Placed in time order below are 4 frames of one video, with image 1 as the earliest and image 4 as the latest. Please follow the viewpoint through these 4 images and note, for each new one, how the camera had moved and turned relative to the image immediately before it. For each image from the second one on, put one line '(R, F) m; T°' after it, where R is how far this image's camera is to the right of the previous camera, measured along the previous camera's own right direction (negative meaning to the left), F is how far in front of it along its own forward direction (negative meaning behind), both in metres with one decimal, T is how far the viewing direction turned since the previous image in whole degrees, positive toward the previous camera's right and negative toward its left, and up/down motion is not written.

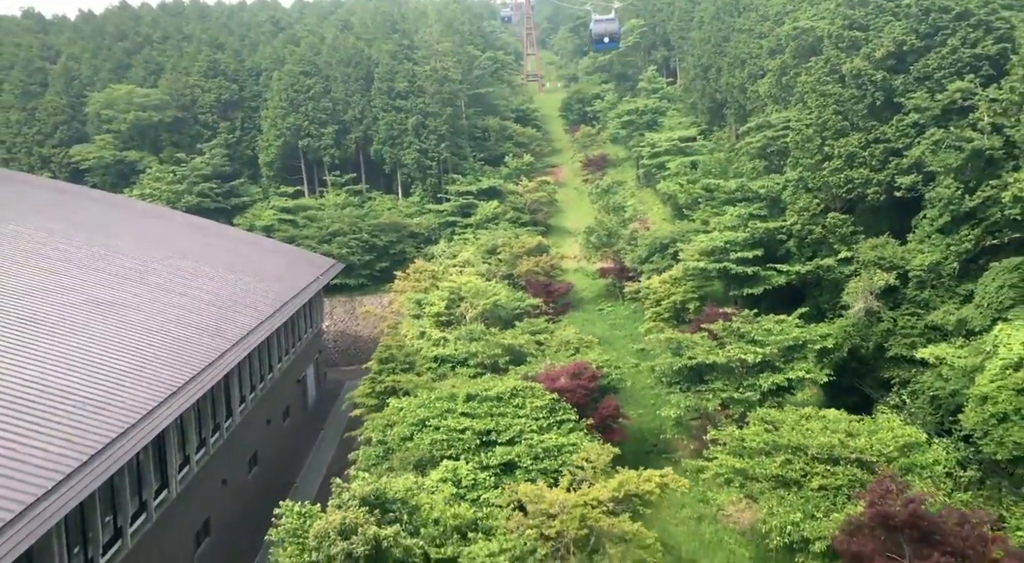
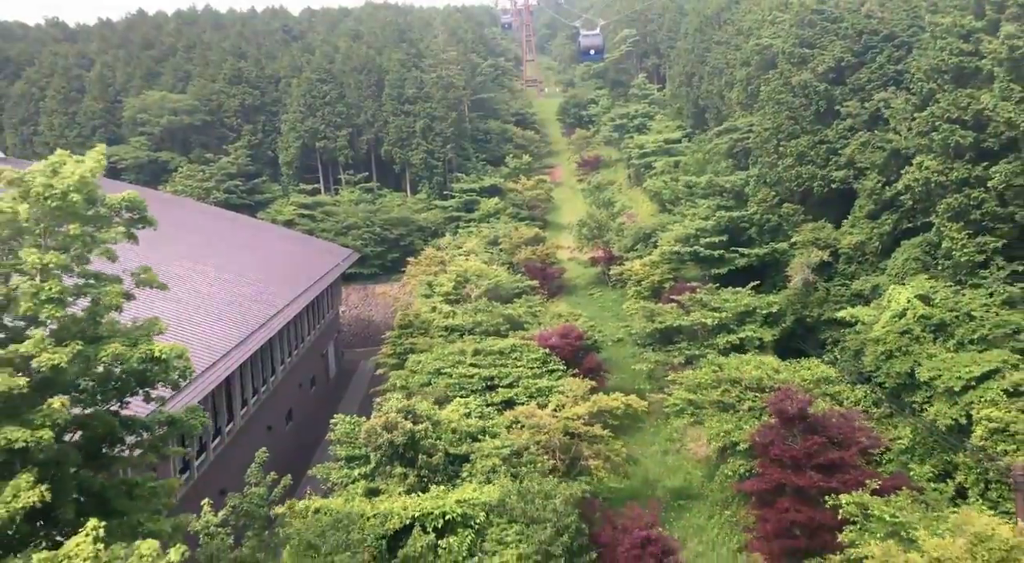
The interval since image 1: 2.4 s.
(0.0, -3.3) m; 0°
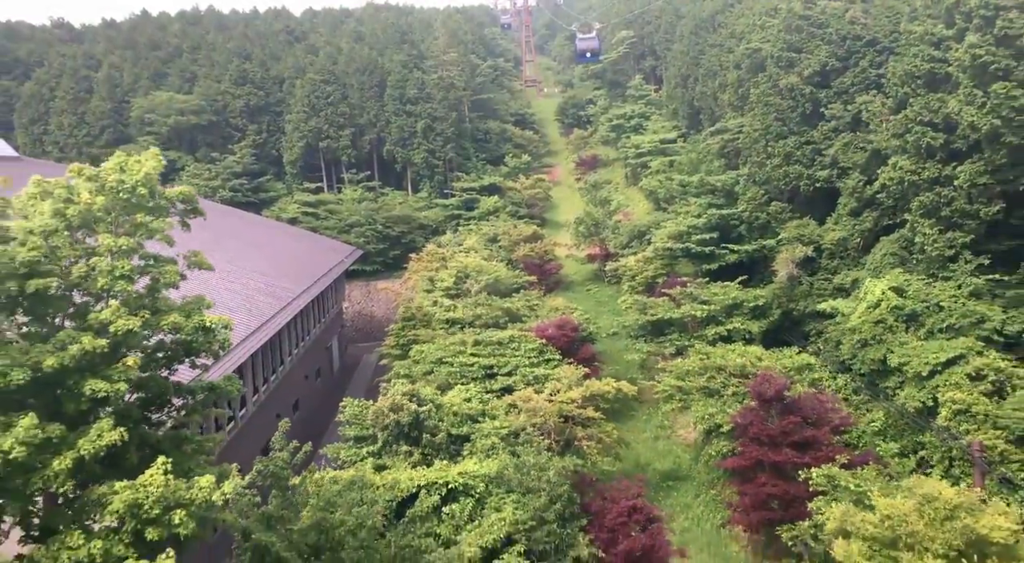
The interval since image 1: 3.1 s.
(0.0, -0.9) m; 0°
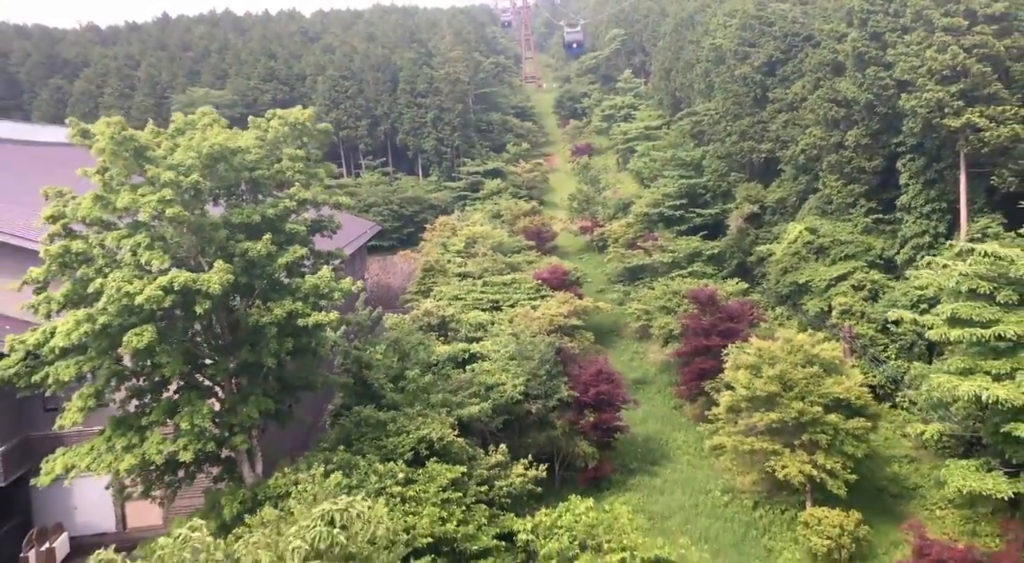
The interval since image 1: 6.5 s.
(0.0, -4.6) m; 0°
